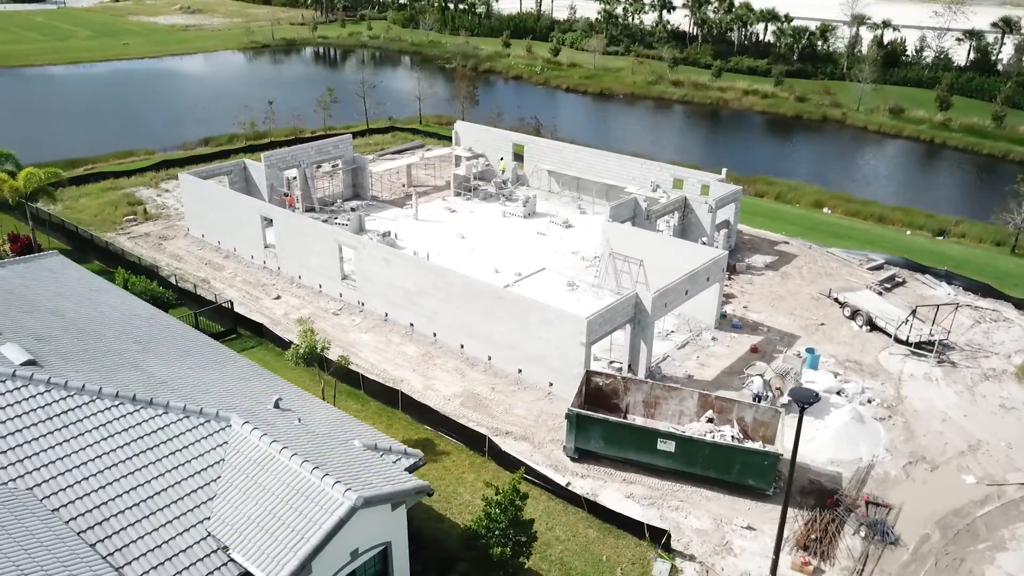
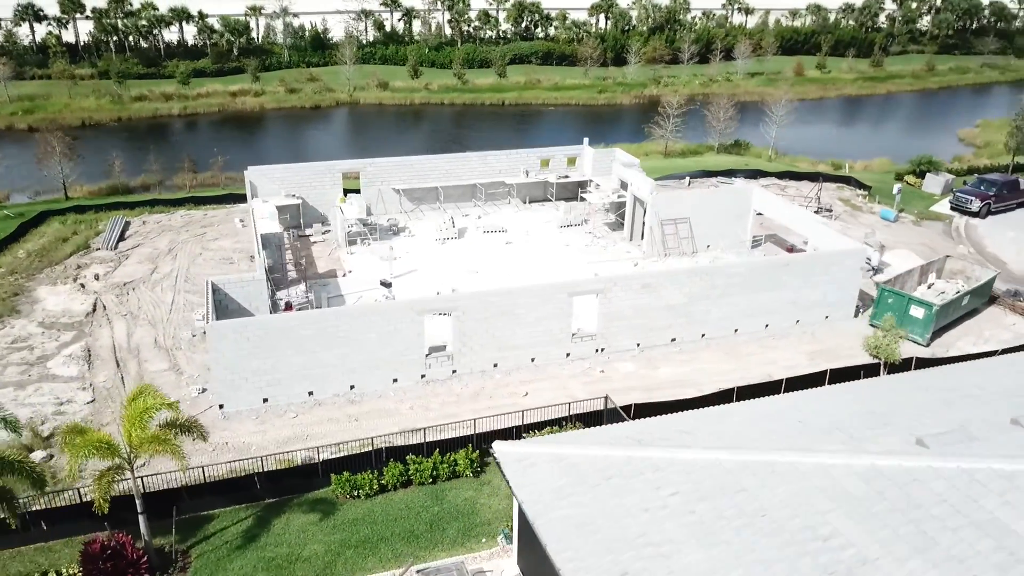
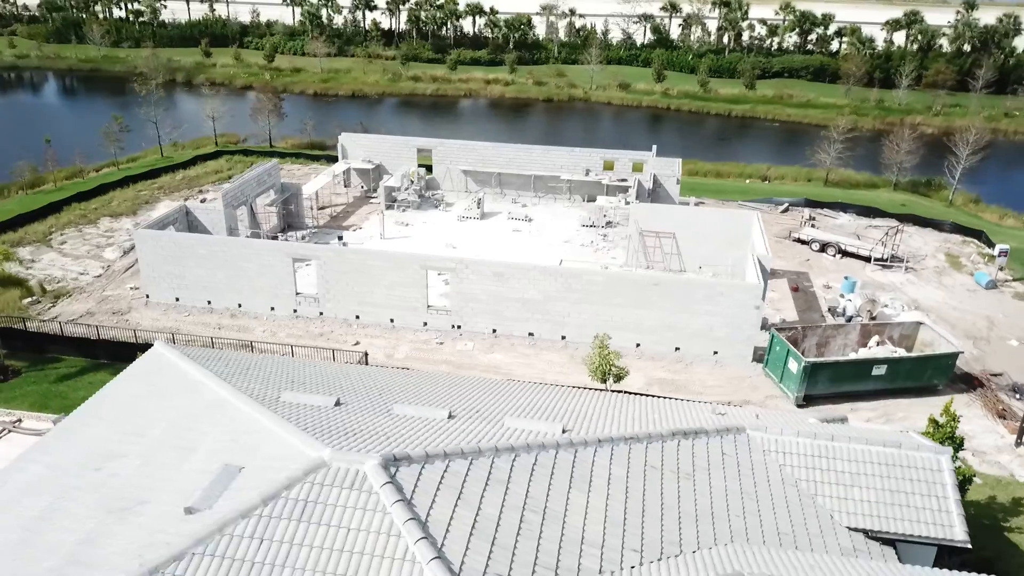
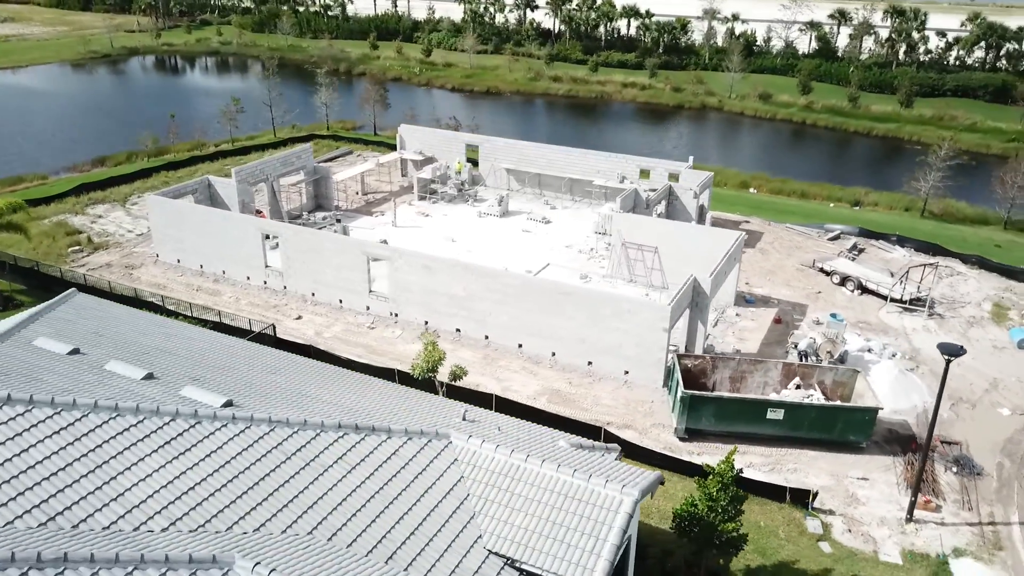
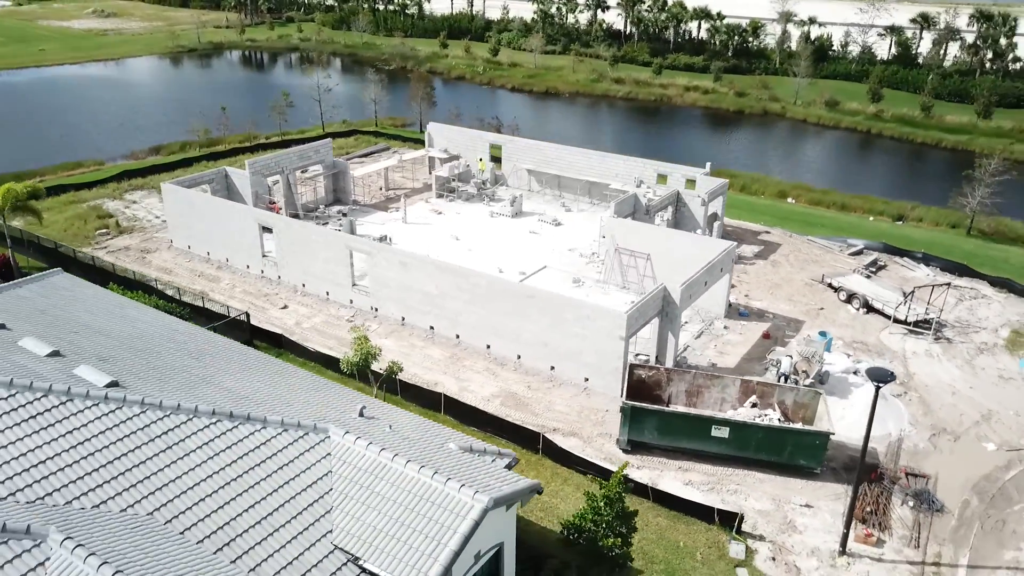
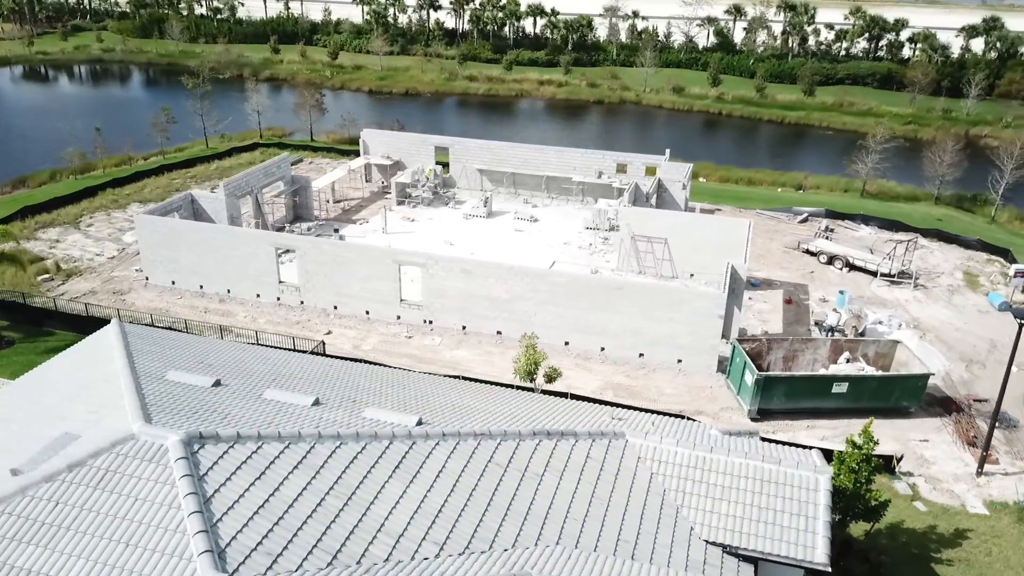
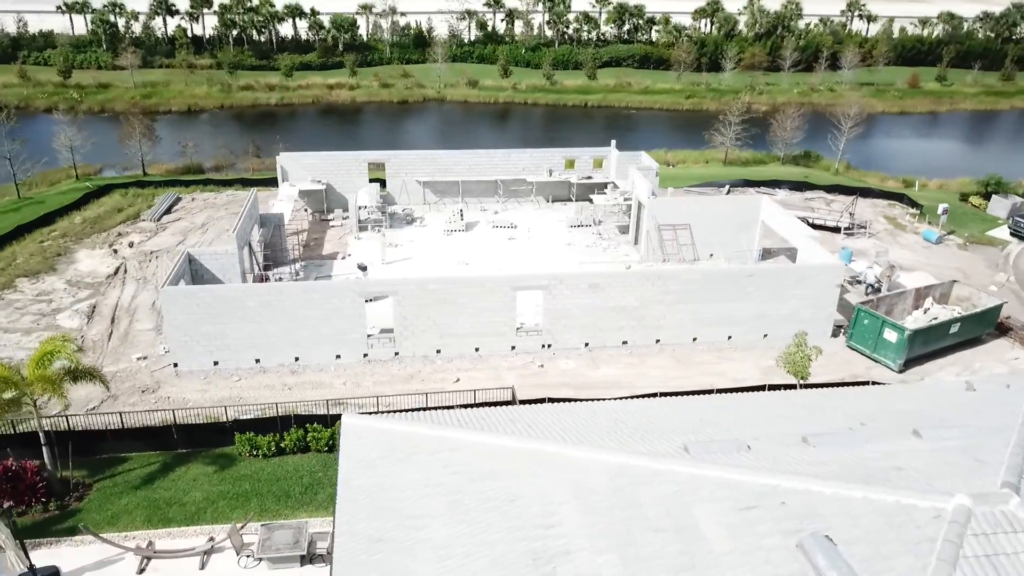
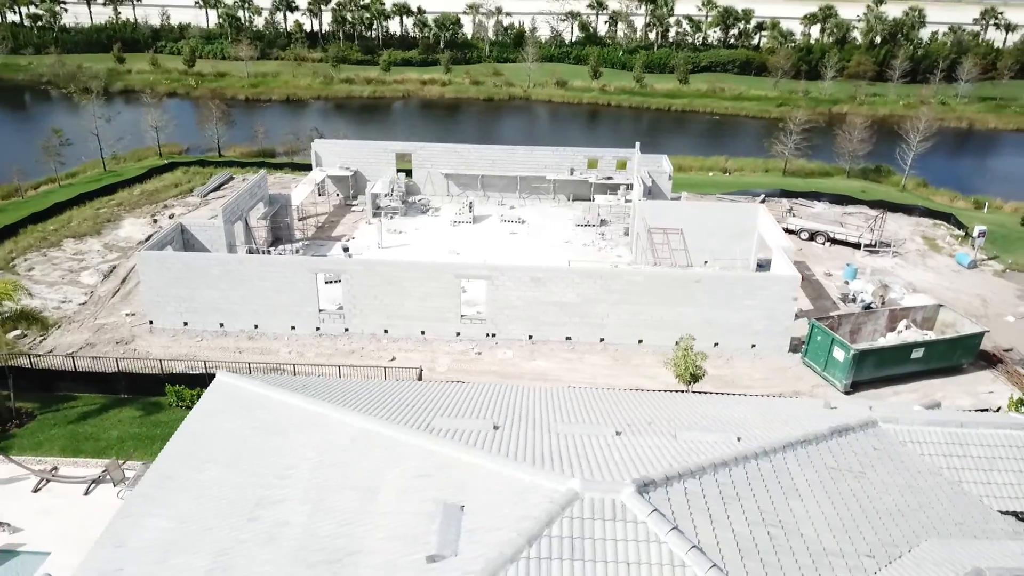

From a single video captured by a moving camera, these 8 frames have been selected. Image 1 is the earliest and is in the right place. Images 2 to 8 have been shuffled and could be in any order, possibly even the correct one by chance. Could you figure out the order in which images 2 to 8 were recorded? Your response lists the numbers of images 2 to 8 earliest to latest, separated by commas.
5, 4, 6, 3, 8, 7, 2
